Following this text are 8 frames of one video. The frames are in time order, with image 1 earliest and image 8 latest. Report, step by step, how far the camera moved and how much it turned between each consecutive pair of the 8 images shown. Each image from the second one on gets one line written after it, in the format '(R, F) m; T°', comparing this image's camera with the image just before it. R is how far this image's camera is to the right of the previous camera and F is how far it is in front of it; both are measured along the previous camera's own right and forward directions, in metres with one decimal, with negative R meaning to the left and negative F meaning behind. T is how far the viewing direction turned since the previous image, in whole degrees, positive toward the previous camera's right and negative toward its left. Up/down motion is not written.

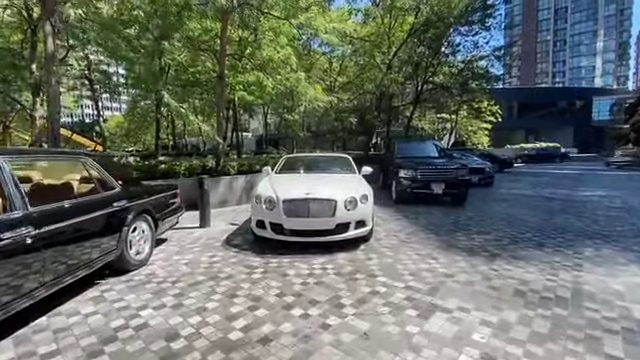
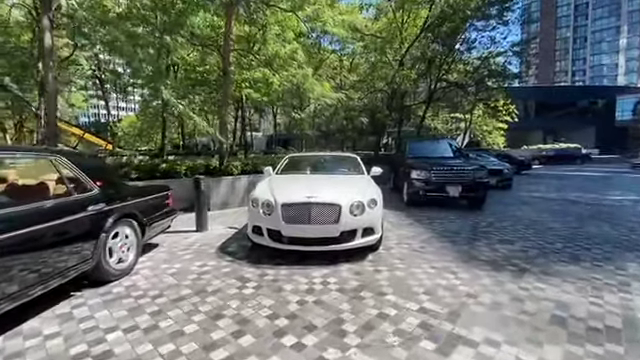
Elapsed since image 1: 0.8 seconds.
(+0.1, +0.6) m; -2°
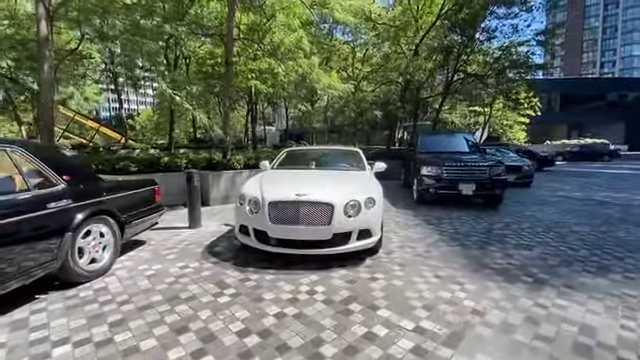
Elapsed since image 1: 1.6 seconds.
(+0.3, +0.5) m; -3°
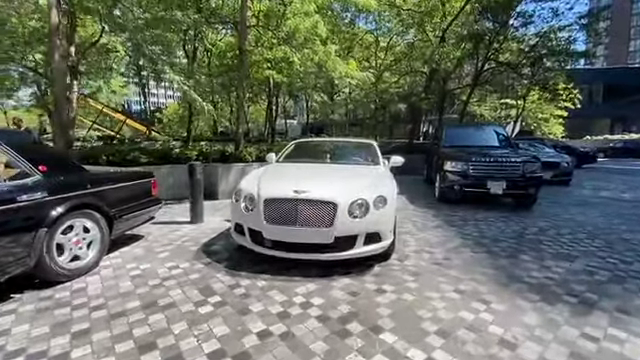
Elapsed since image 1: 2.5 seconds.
(+0.2, +0.5) m; -4°
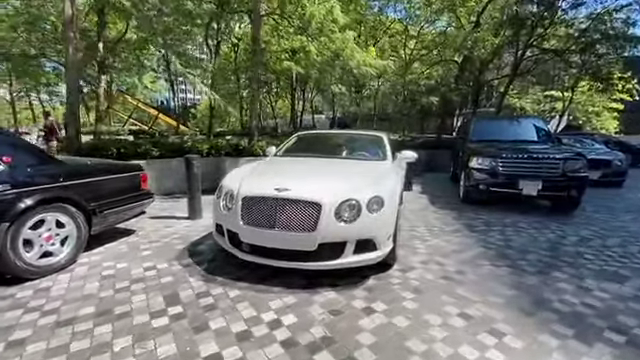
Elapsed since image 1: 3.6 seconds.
(+0.5, +0.5) m; -6°
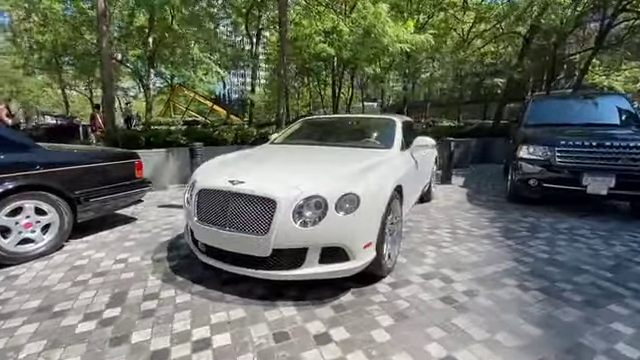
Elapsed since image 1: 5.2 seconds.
(+0.8, +0.7) m; -10°
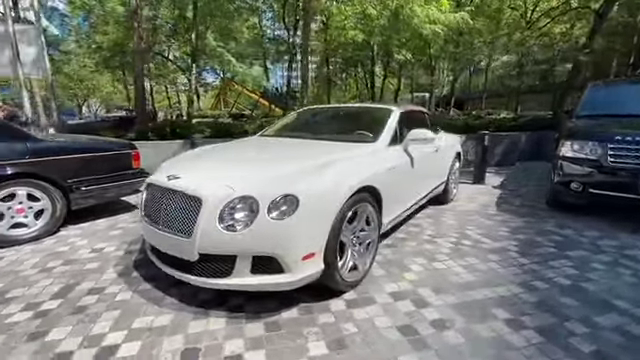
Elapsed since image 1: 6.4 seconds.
(+0.8, +0.5) m; -9°
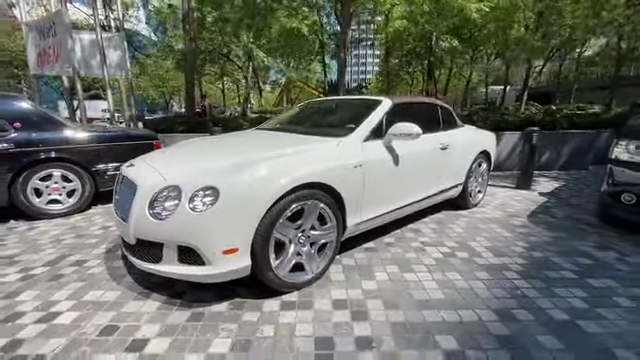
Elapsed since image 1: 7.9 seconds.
(+1.0, +0.3) m; -12°
